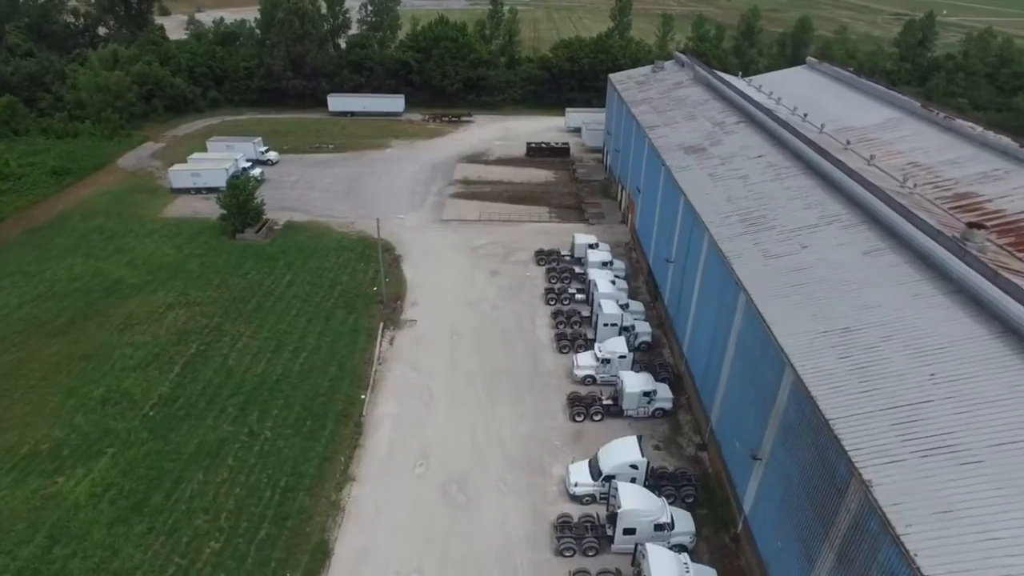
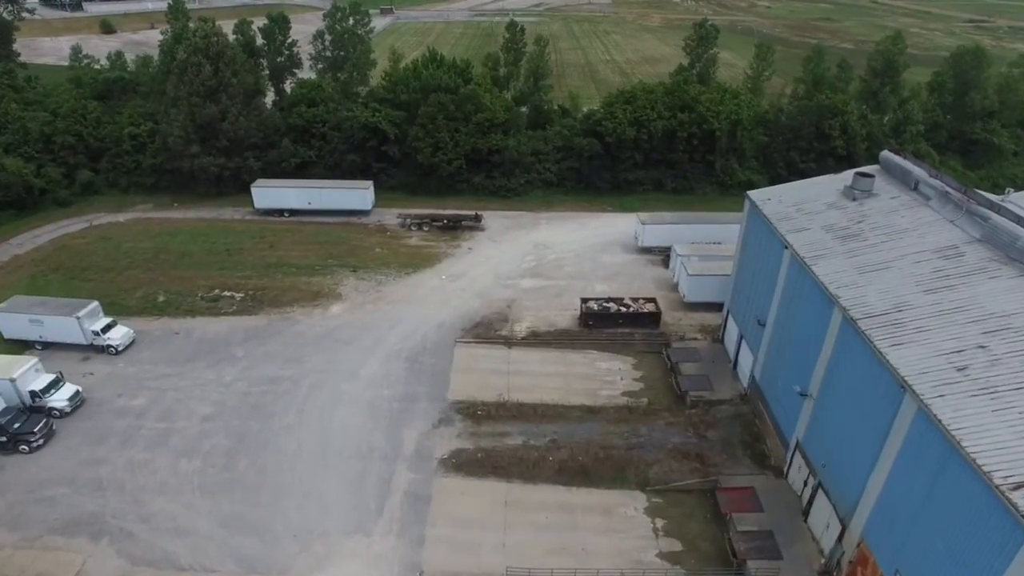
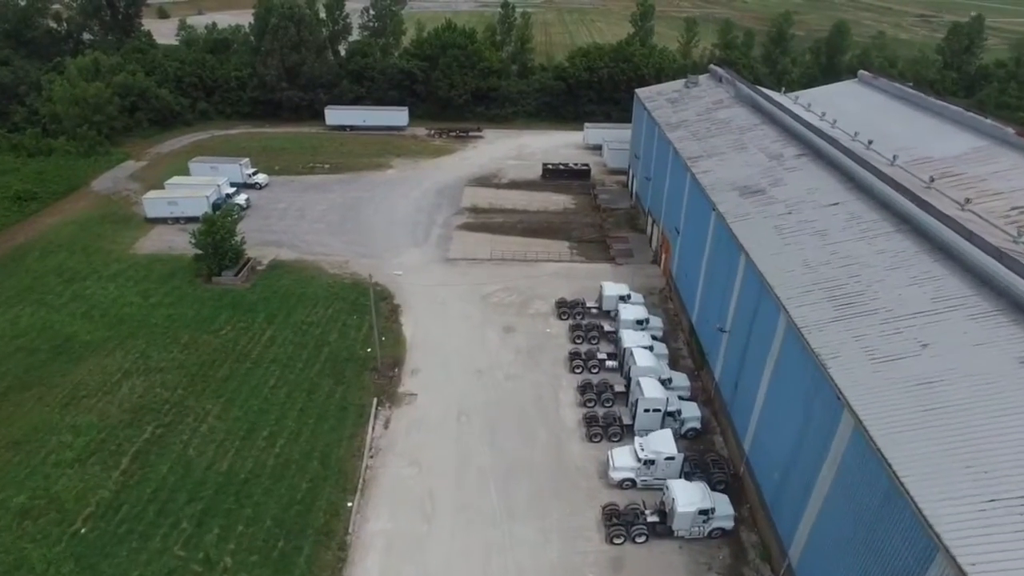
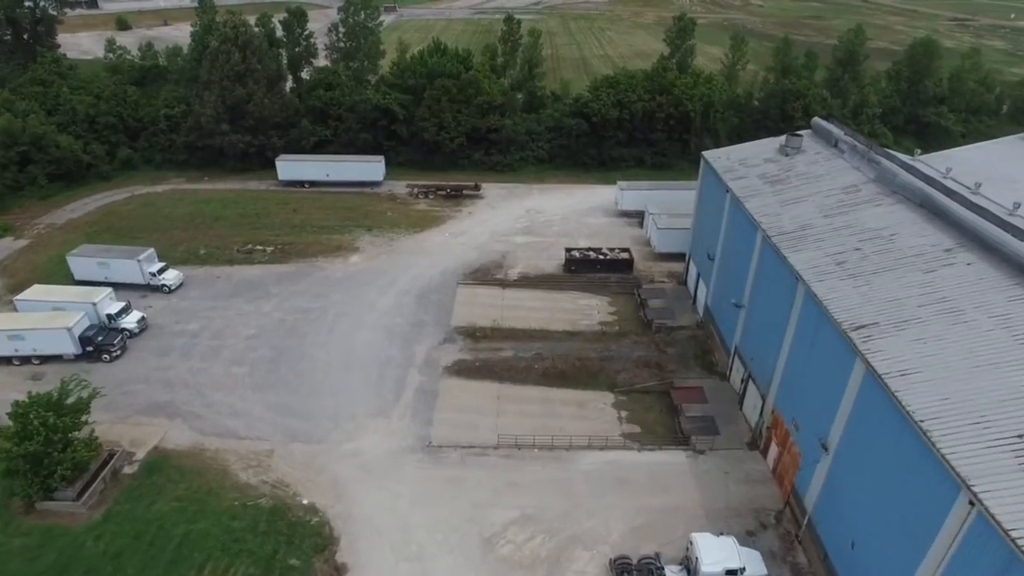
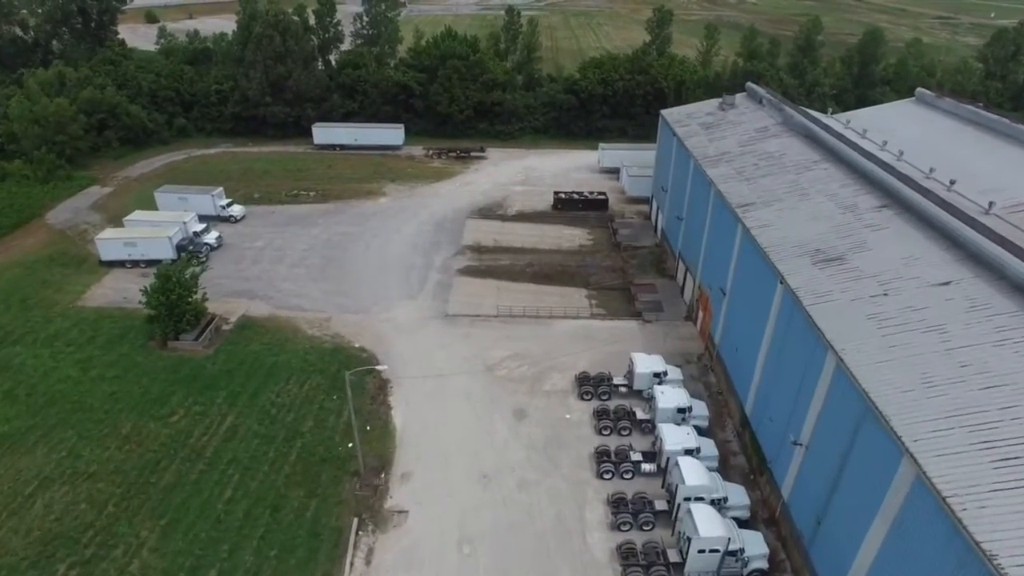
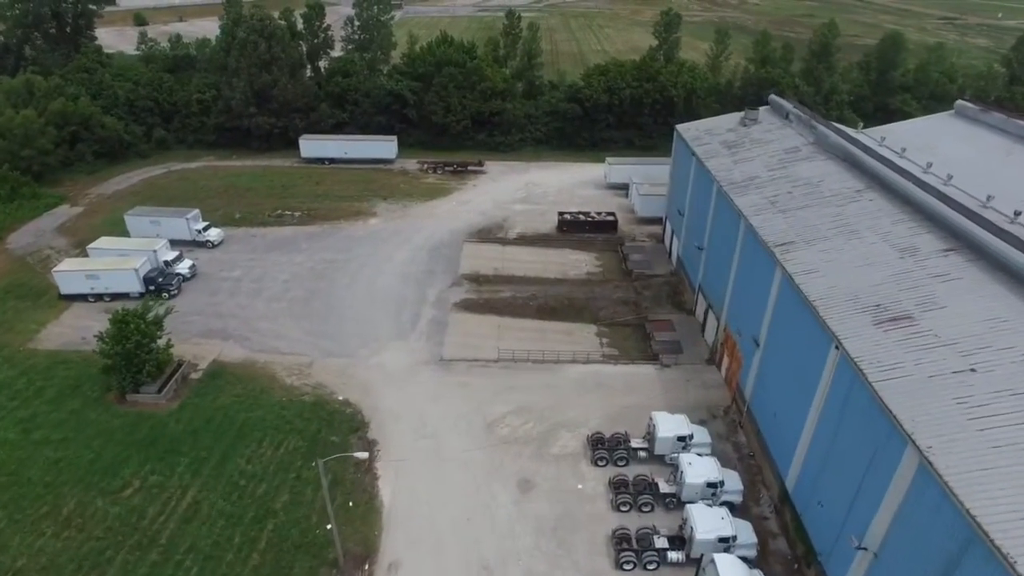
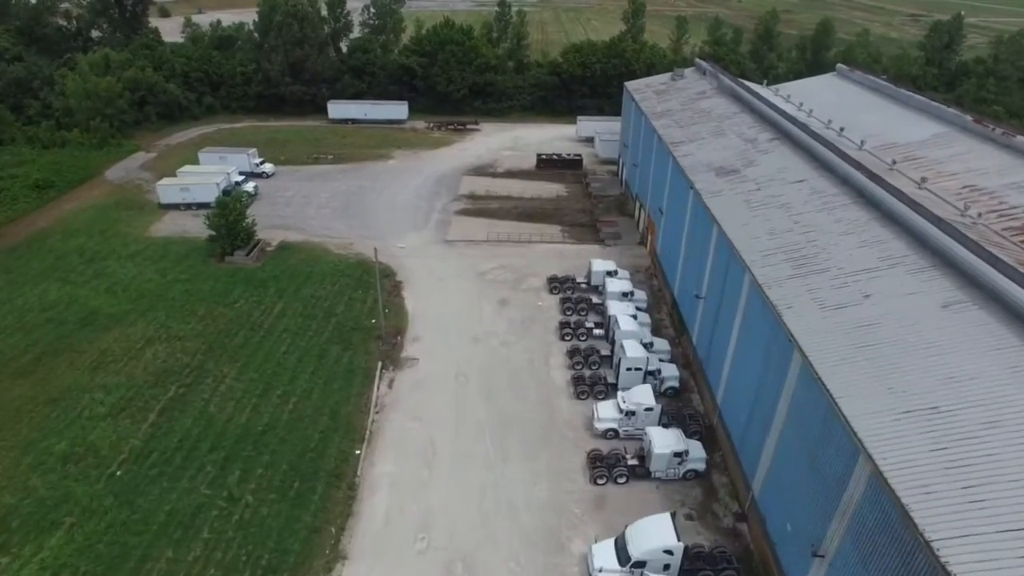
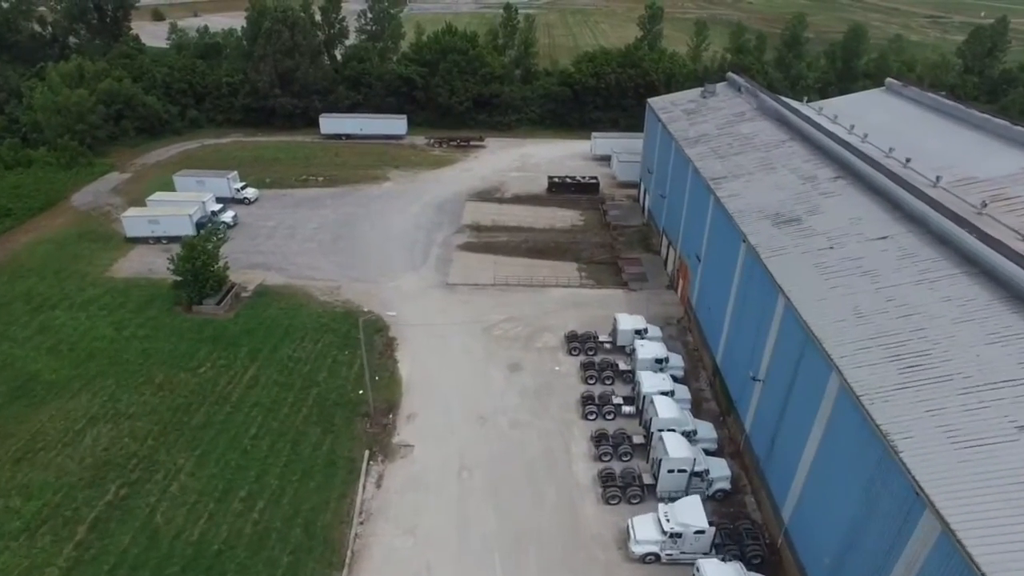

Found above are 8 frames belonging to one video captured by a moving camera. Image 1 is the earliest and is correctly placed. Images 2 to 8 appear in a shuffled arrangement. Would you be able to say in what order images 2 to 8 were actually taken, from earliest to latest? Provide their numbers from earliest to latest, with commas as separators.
7, 3, 8, 5, 6, 4, 2
